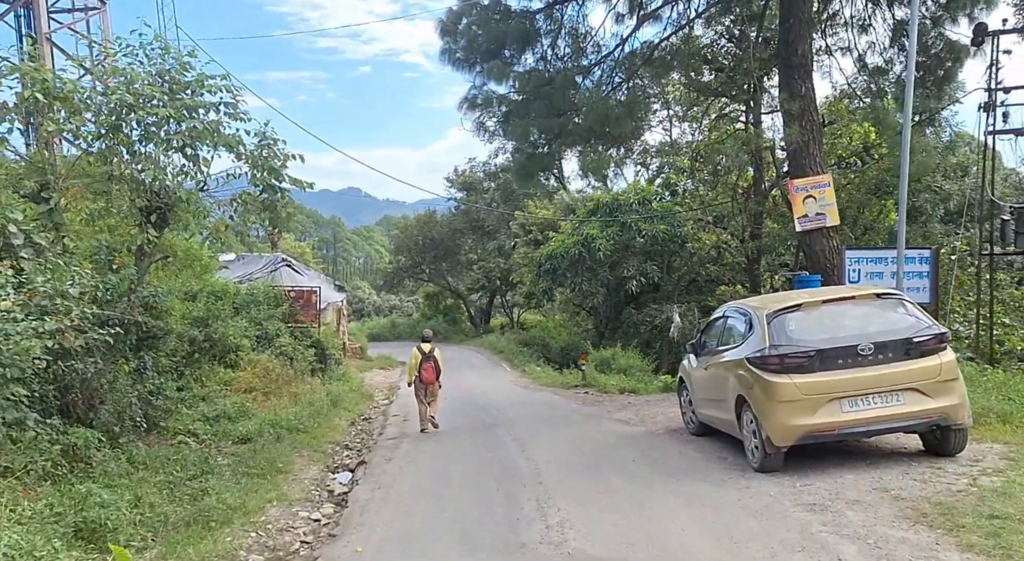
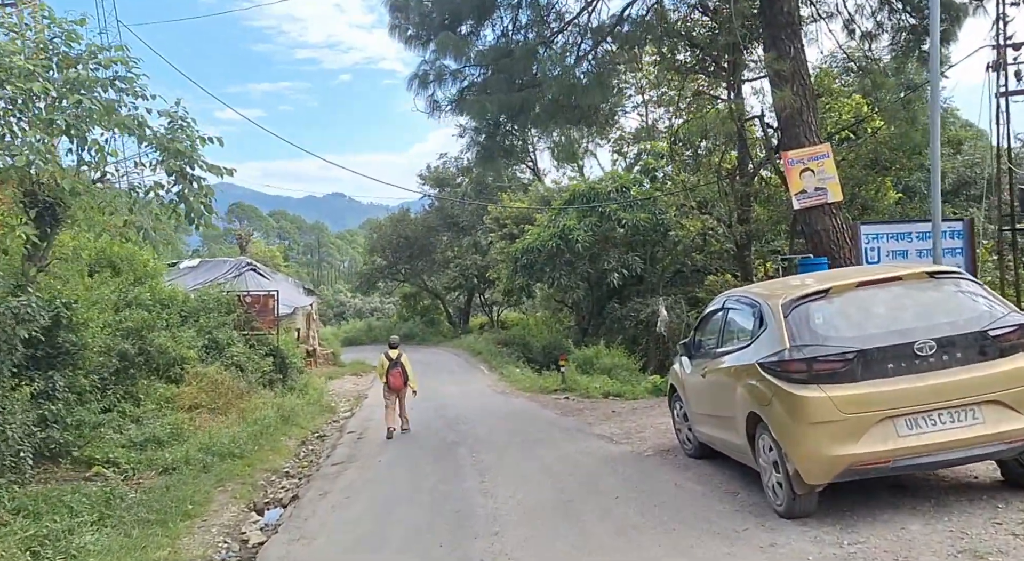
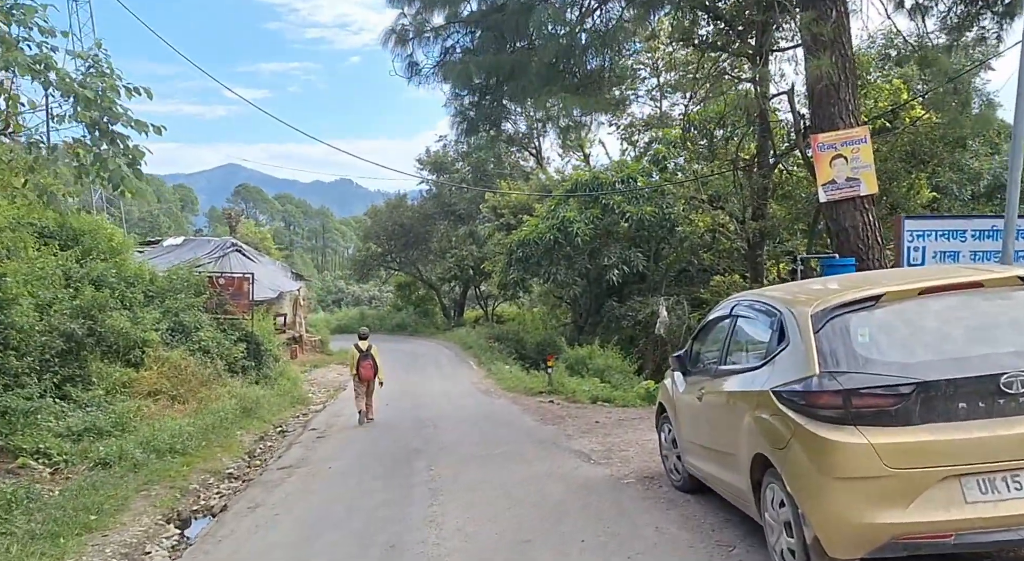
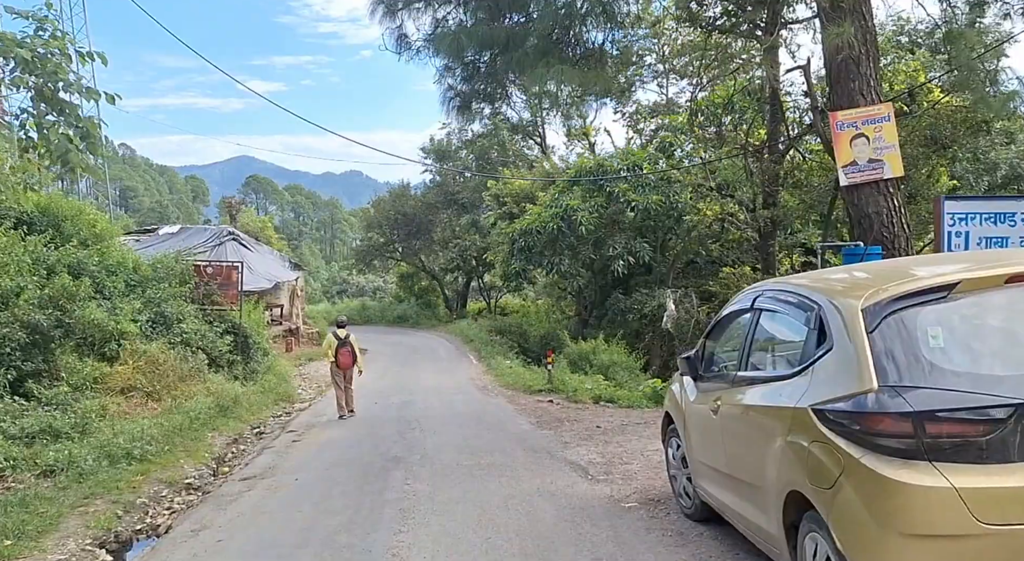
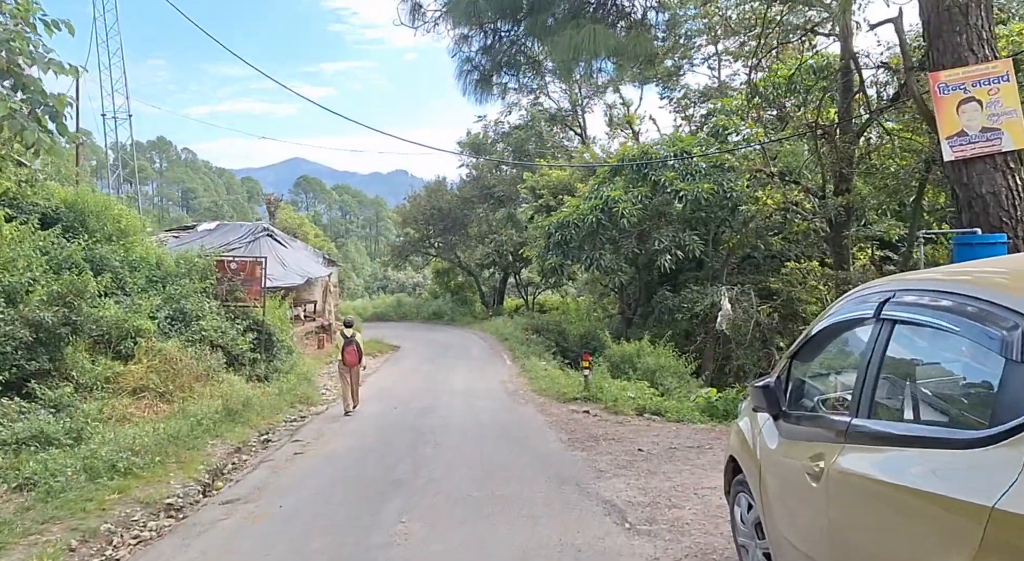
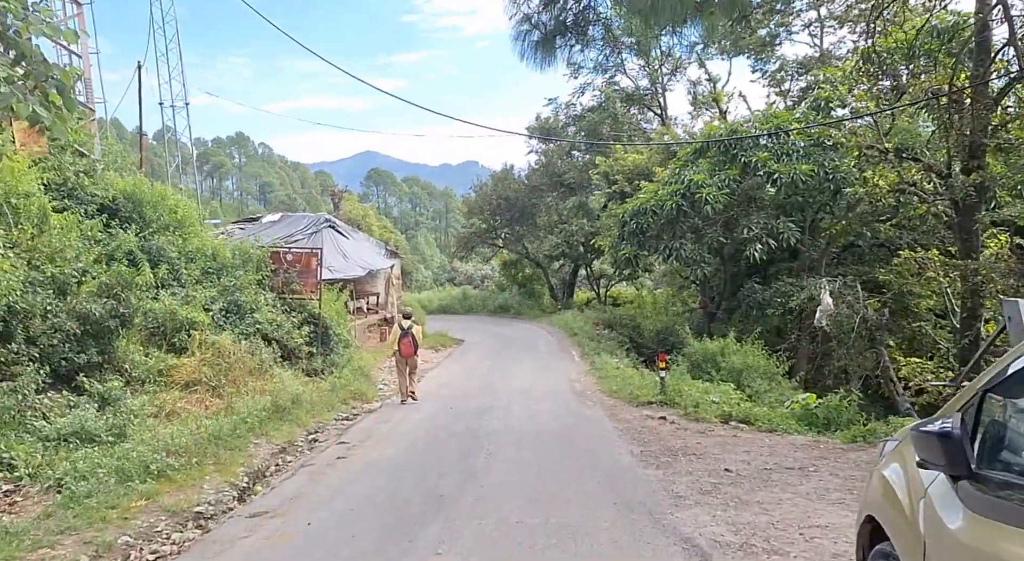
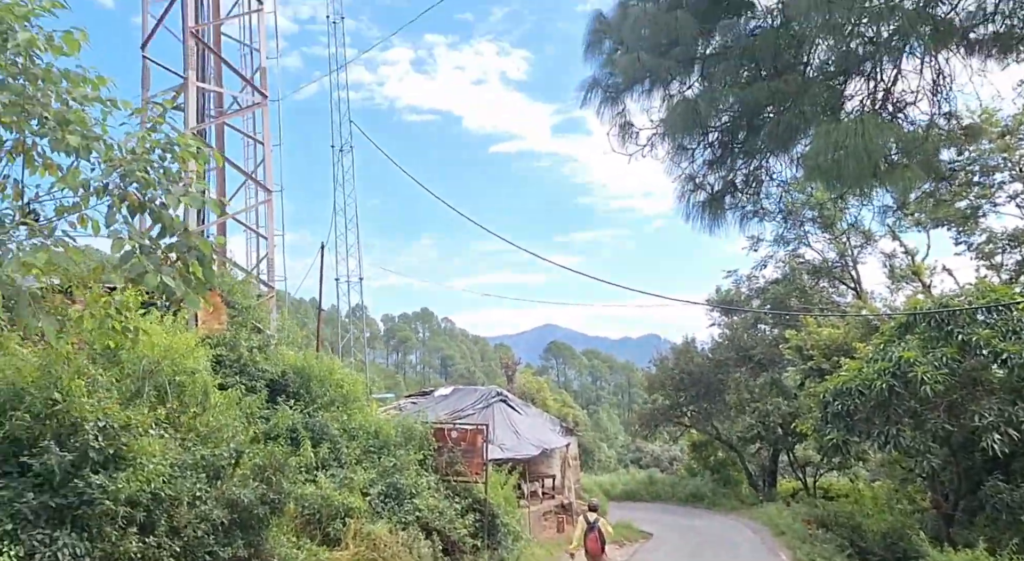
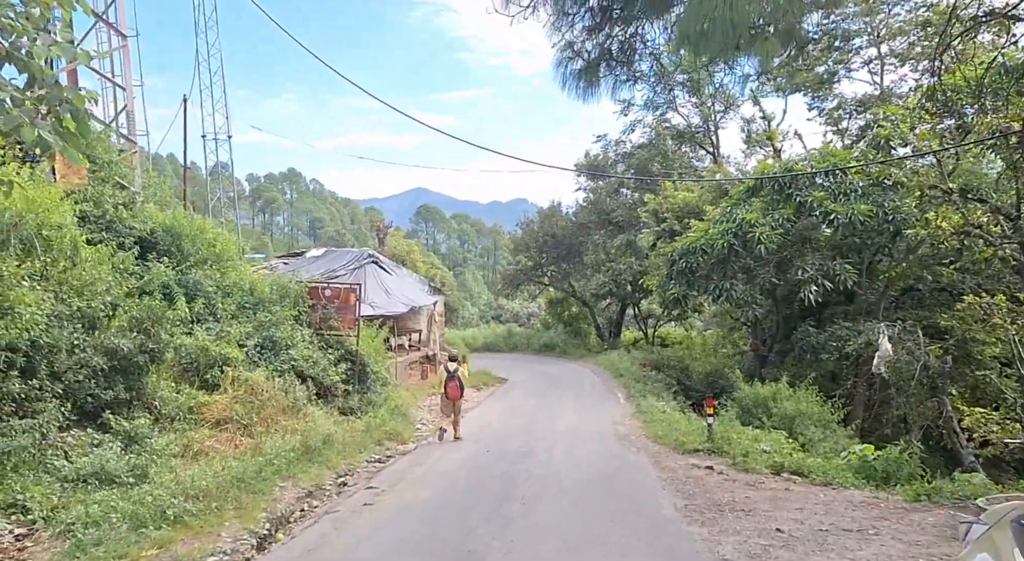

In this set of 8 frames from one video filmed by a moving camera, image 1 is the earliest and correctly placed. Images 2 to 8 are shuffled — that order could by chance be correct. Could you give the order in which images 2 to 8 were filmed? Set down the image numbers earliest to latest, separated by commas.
2, 3, 4, 5, 6, 8, 7
